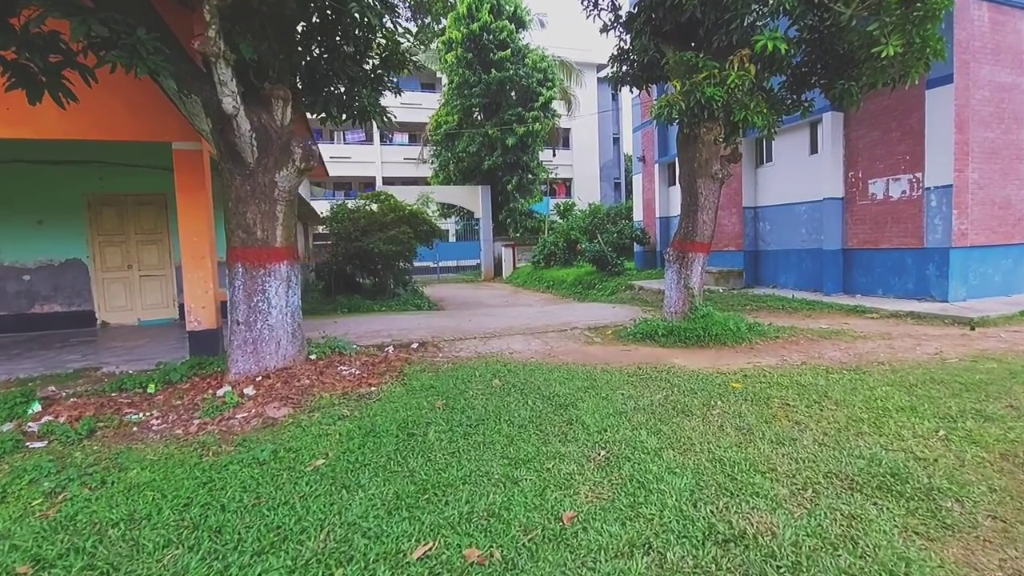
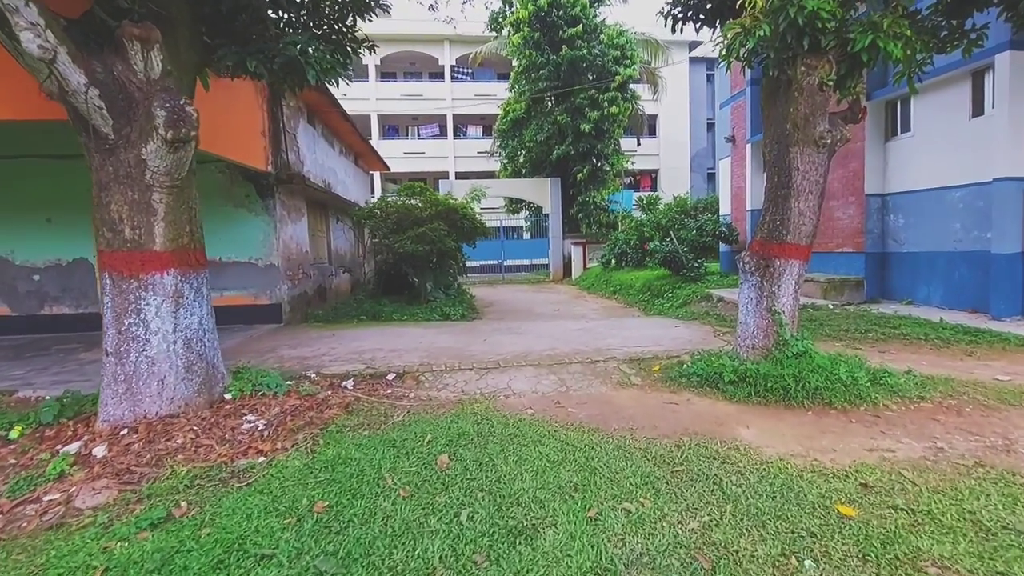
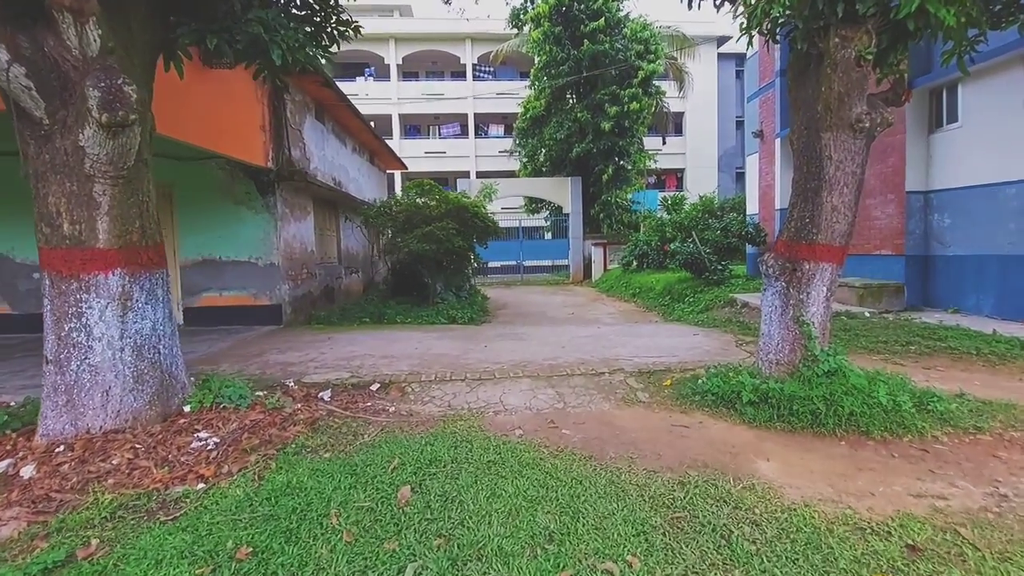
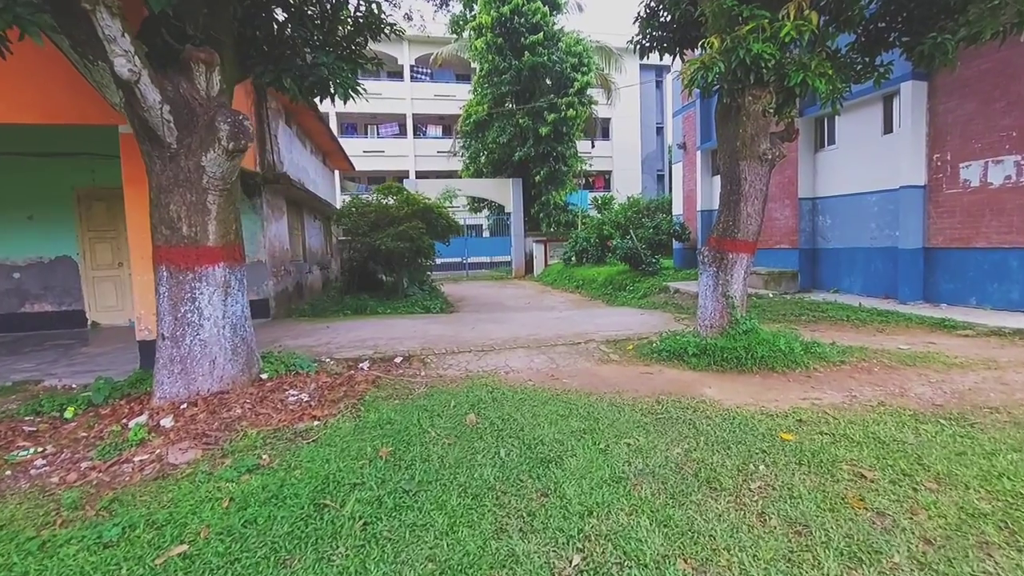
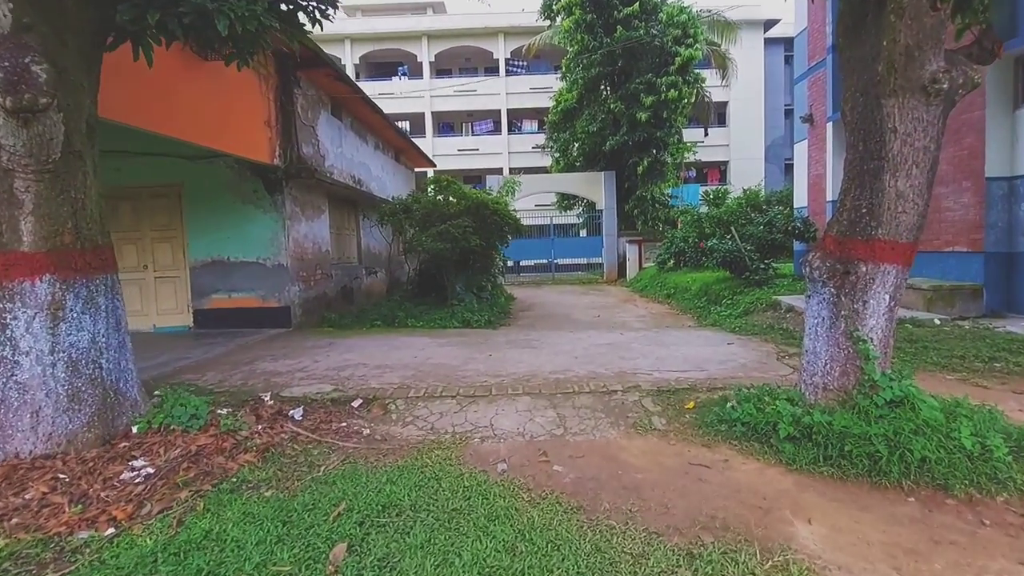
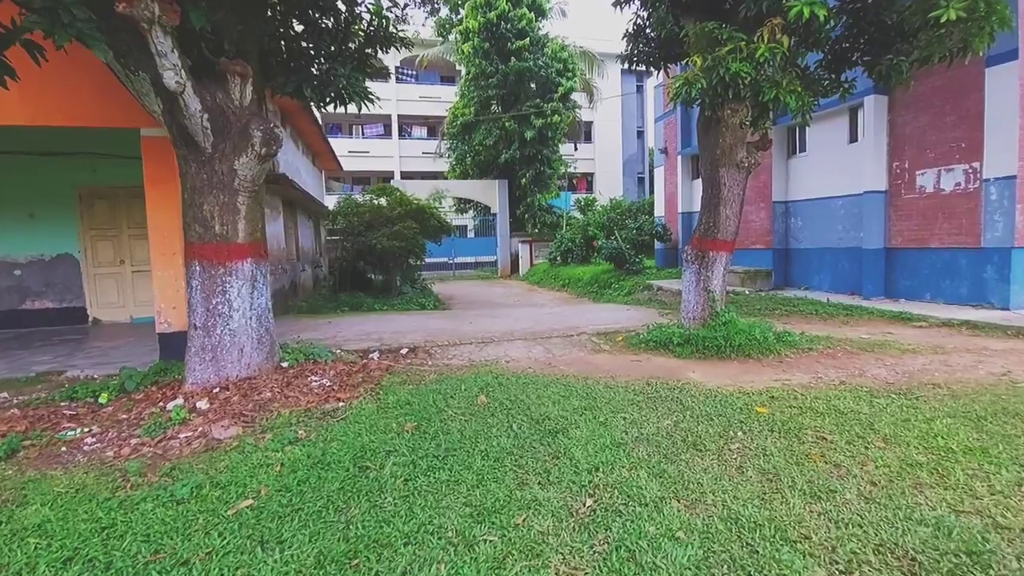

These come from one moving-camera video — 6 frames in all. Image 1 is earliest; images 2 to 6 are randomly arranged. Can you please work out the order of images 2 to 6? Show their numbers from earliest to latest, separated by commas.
6, 4, 2, 3, 5
